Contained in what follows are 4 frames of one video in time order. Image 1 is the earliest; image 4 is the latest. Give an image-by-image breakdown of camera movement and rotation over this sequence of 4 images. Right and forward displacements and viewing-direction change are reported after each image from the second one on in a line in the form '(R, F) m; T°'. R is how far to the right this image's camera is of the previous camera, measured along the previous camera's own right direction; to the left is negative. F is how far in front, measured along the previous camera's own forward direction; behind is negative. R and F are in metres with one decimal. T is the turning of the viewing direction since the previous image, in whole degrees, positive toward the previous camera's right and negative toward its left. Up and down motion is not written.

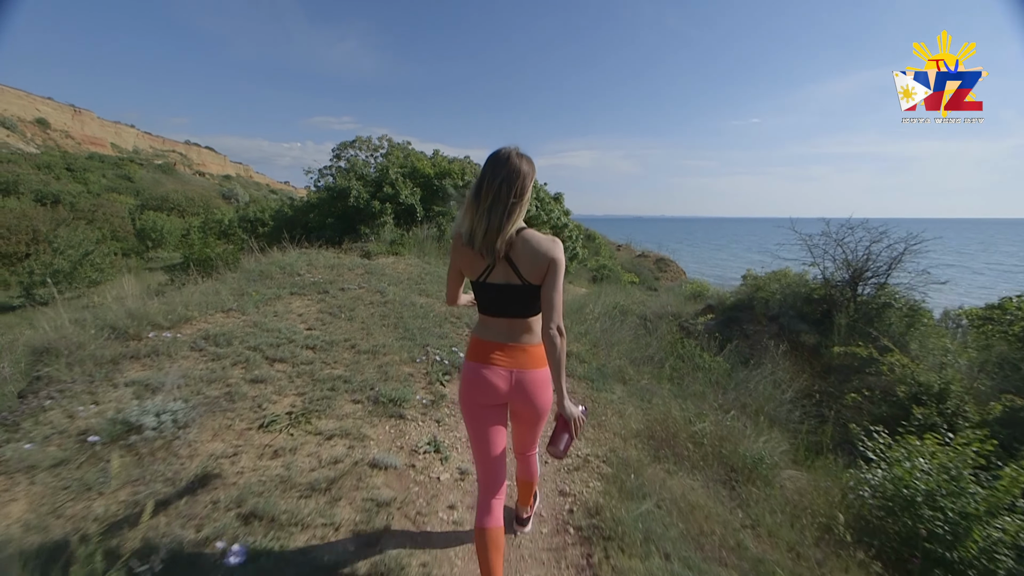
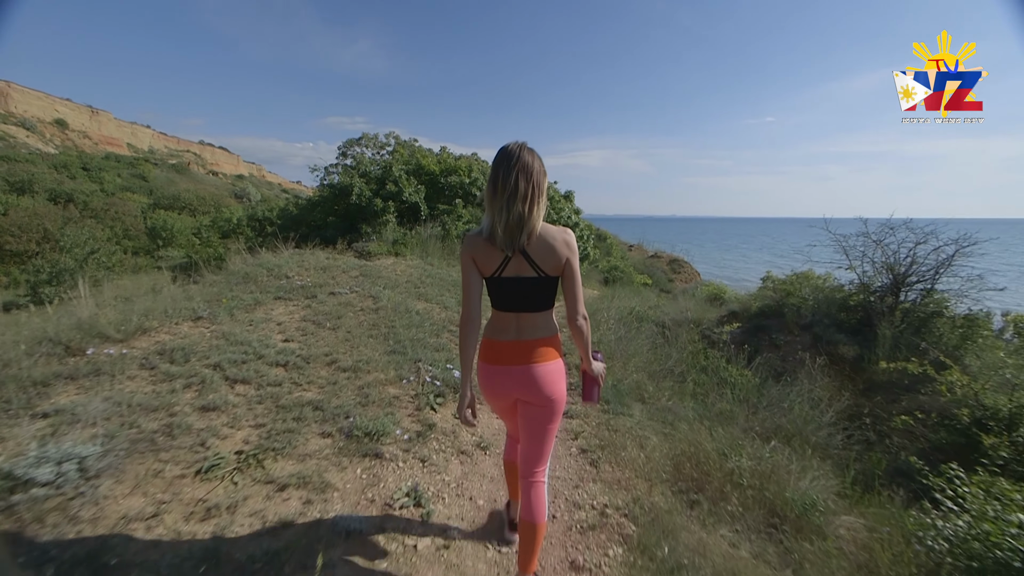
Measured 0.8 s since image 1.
(+0.1, +0.6) m; -1°
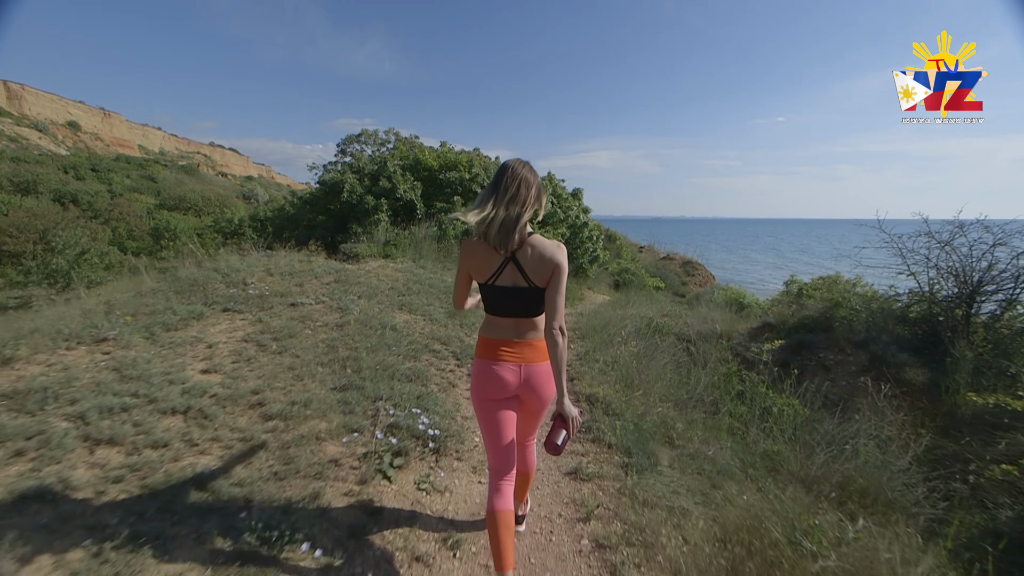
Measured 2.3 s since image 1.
(+0.1, +1.0) m; -1°
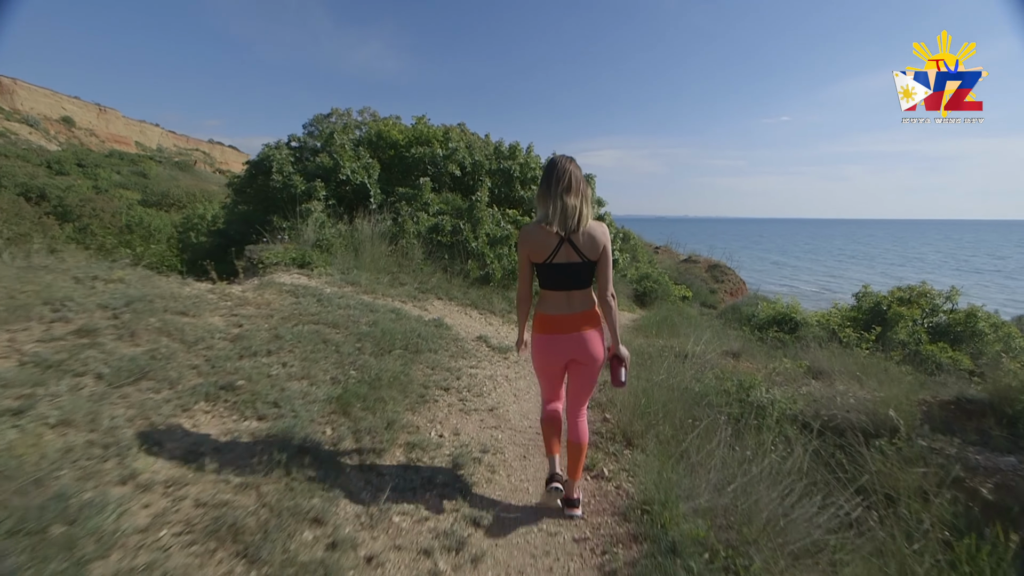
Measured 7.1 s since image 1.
(+0.2, +3.4) m; 0°
